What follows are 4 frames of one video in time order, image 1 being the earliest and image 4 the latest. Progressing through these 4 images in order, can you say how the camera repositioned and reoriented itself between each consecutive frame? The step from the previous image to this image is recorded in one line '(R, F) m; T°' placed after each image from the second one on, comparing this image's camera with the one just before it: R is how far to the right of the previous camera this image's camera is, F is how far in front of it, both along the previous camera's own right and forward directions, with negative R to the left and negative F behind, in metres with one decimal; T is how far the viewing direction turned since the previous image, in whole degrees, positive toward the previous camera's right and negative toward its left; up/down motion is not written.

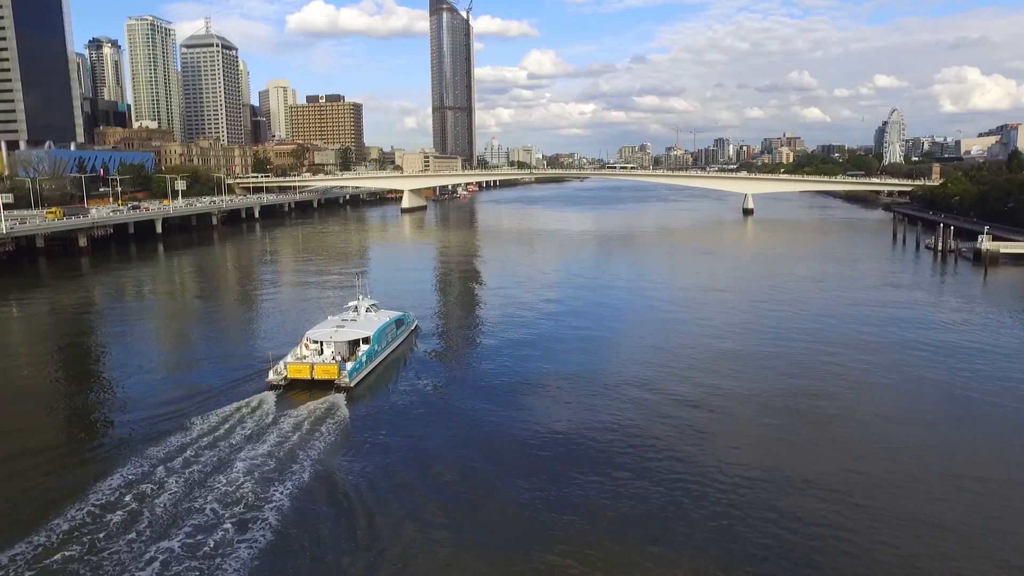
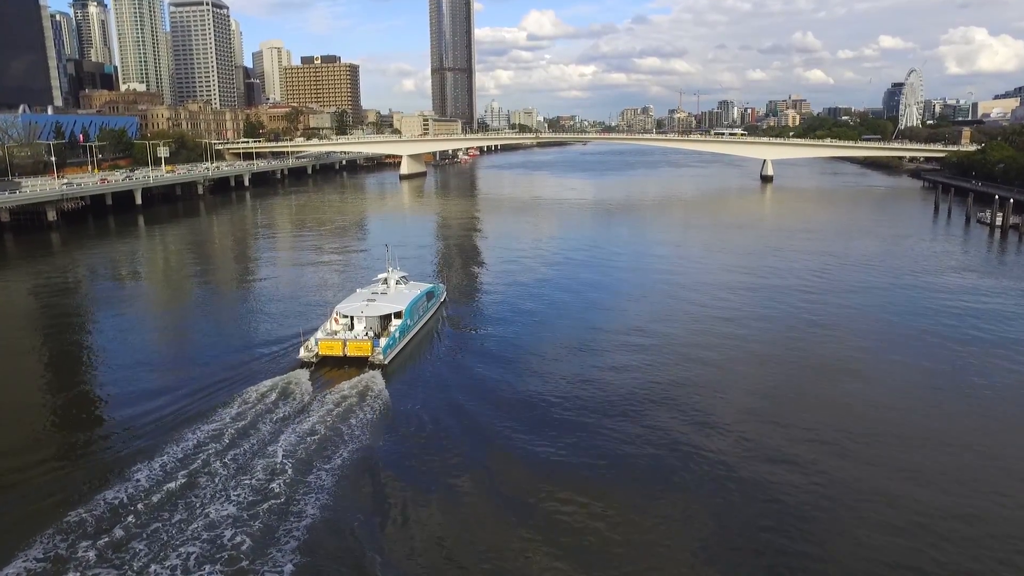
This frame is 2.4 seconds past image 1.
(-0.5, +3.6) m; 0°
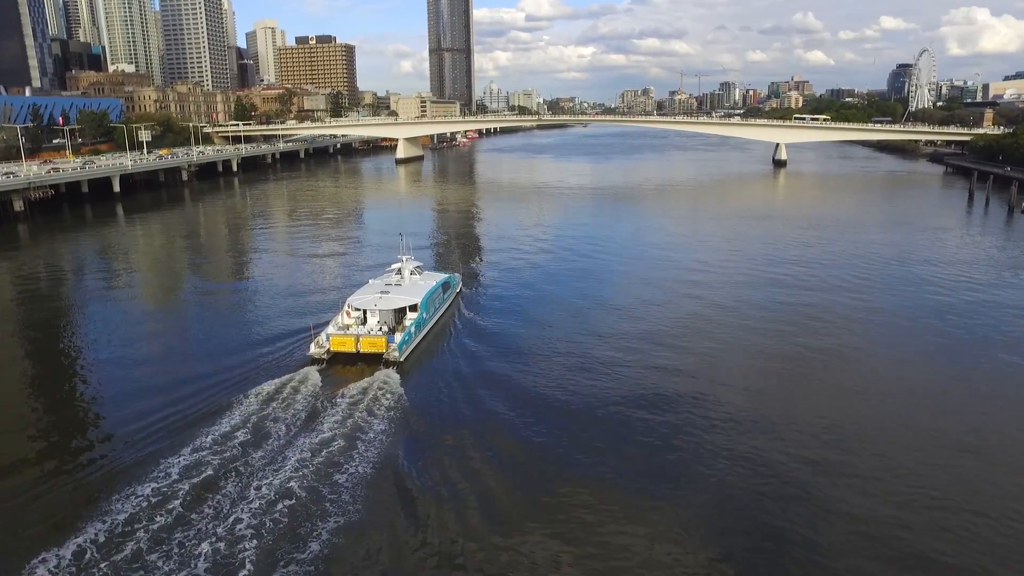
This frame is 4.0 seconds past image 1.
(-0.2, +2.9) m; 0°
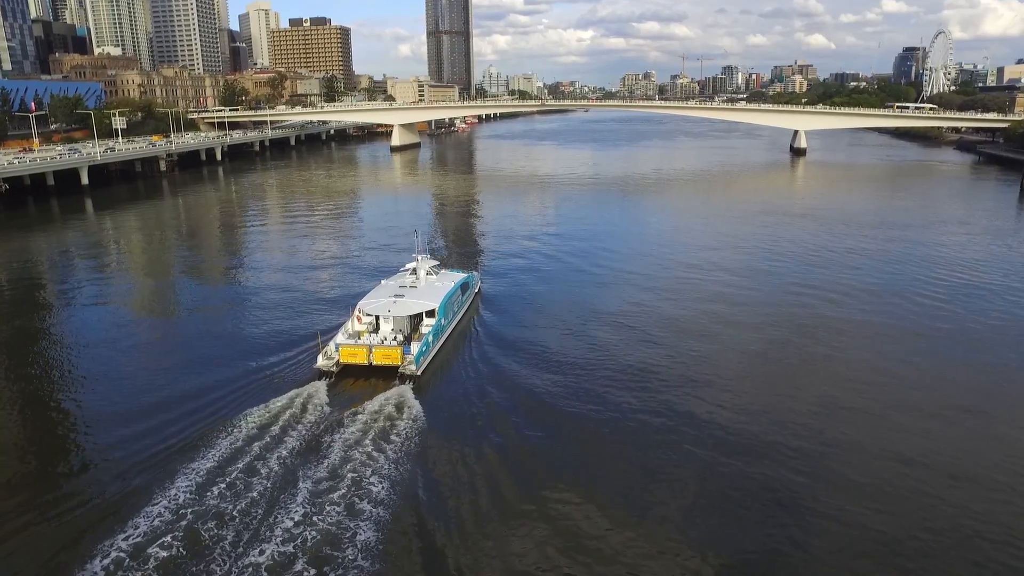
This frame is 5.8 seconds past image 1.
(-0.2, +3.8) m; 0°
